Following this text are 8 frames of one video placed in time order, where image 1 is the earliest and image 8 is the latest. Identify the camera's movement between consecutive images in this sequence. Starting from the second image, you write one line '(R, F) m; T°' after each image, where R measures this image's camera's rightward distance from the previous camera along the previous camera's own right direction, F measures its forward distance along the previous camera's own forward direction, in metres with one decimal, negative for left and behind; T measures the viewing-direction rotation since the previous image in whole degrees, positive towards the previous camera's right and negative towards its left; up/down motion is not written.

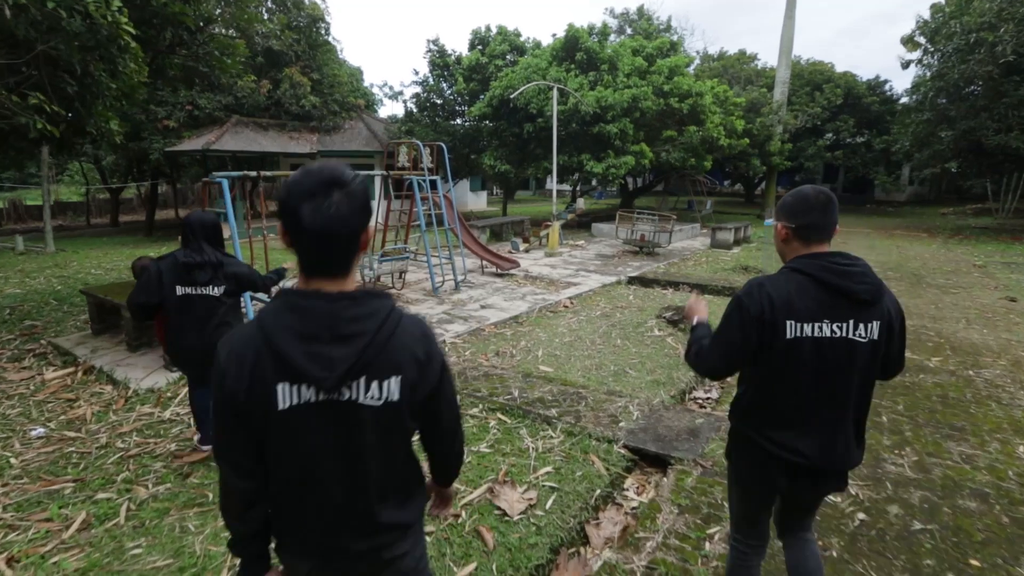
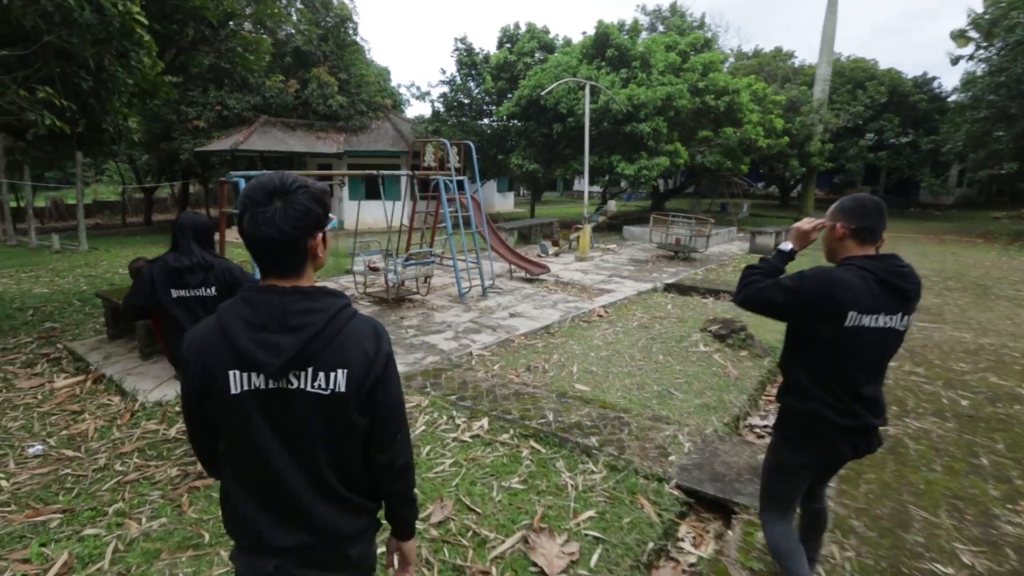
(-0.1, +0.4) m; -3°
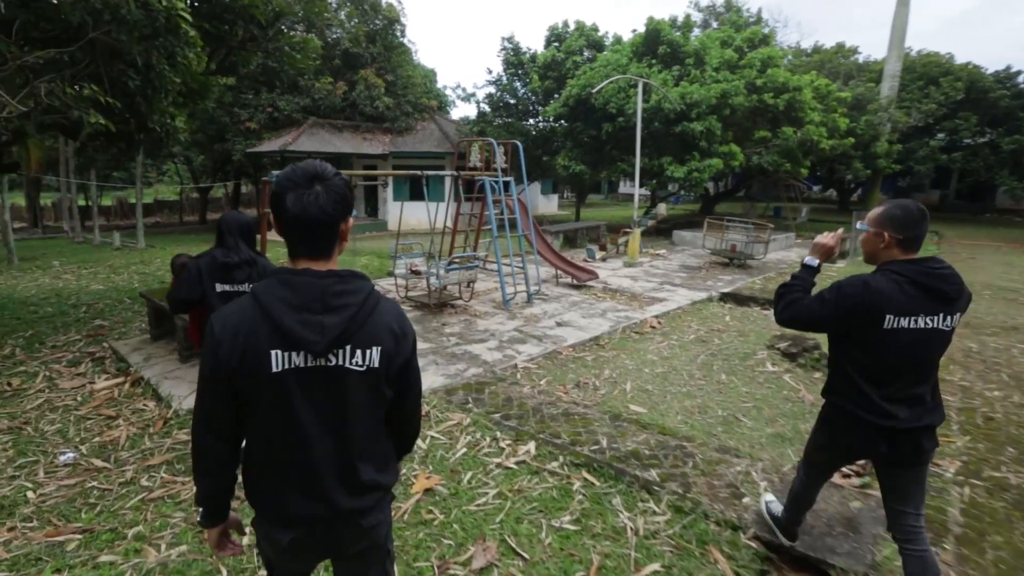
(-0.1, +0.3) m; -4°
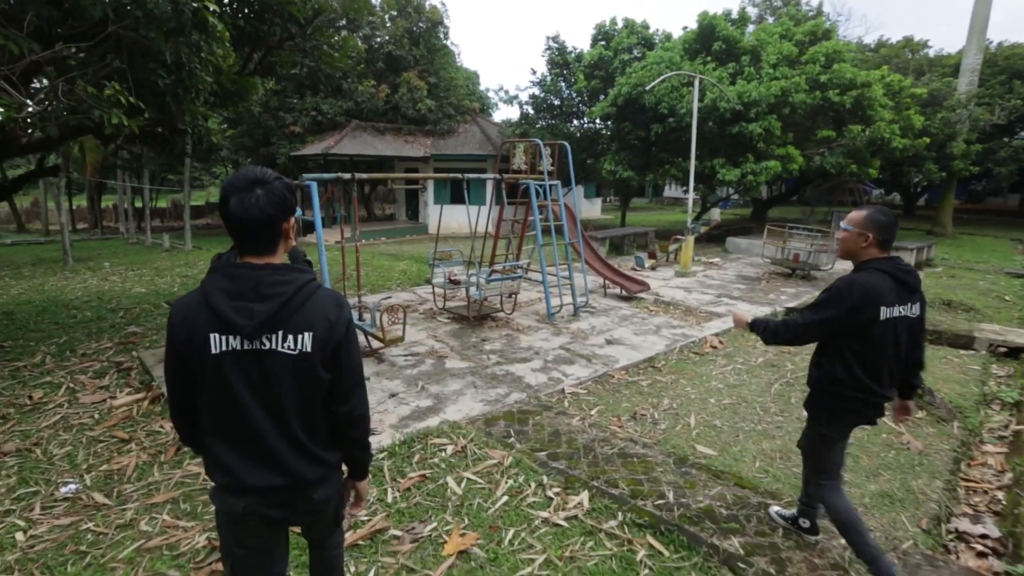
(-0.1, +0.5) m; -4°
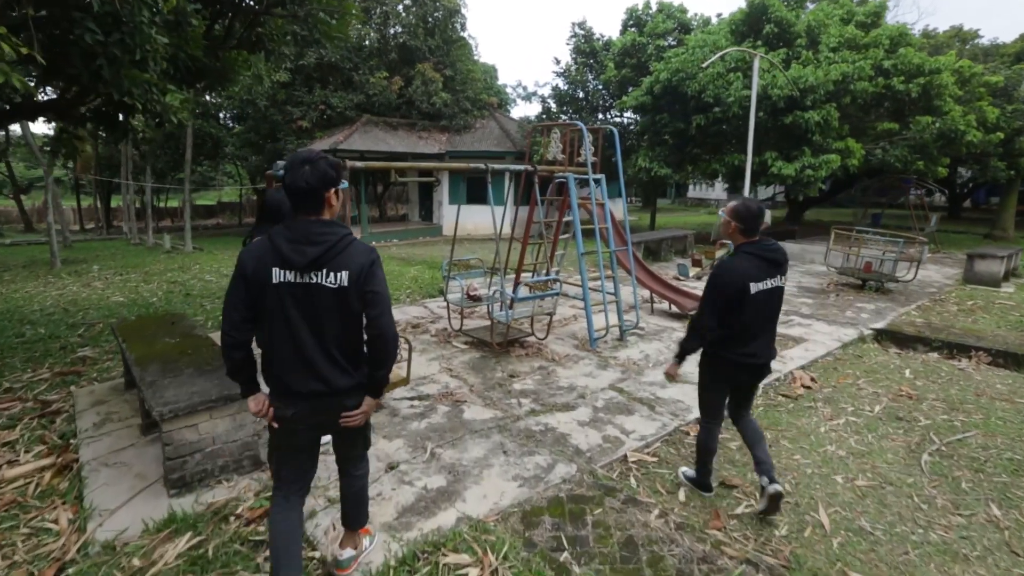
(-0.2, +1.2) m; -1°
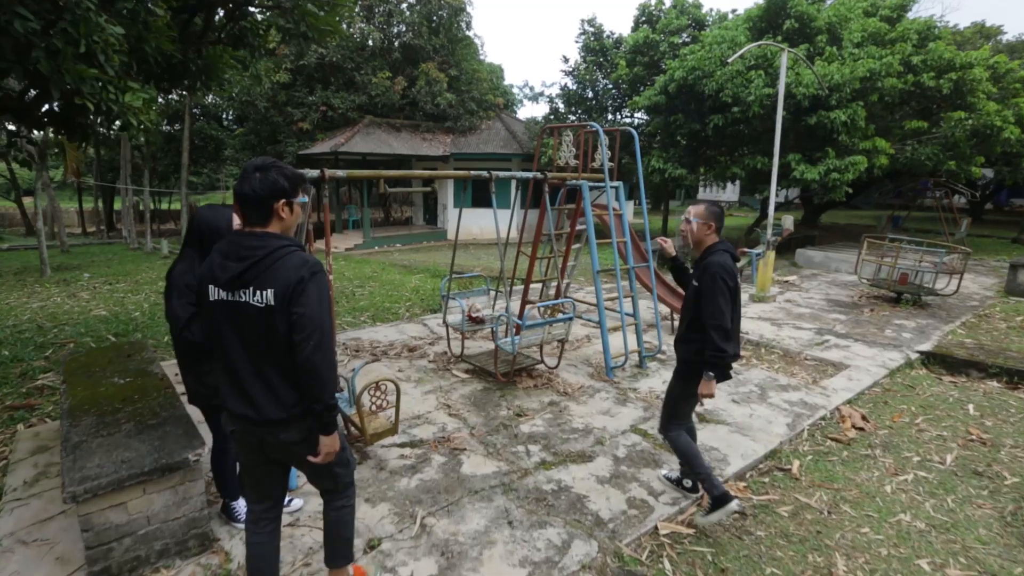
(0.0, +0.5) m; -1°
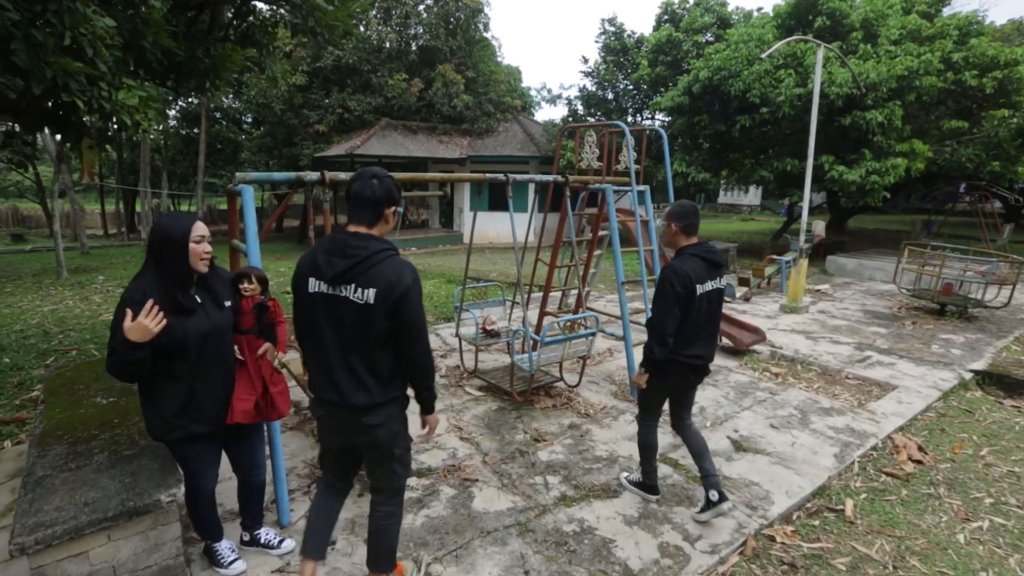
(0.0, +0.3) m; -2°
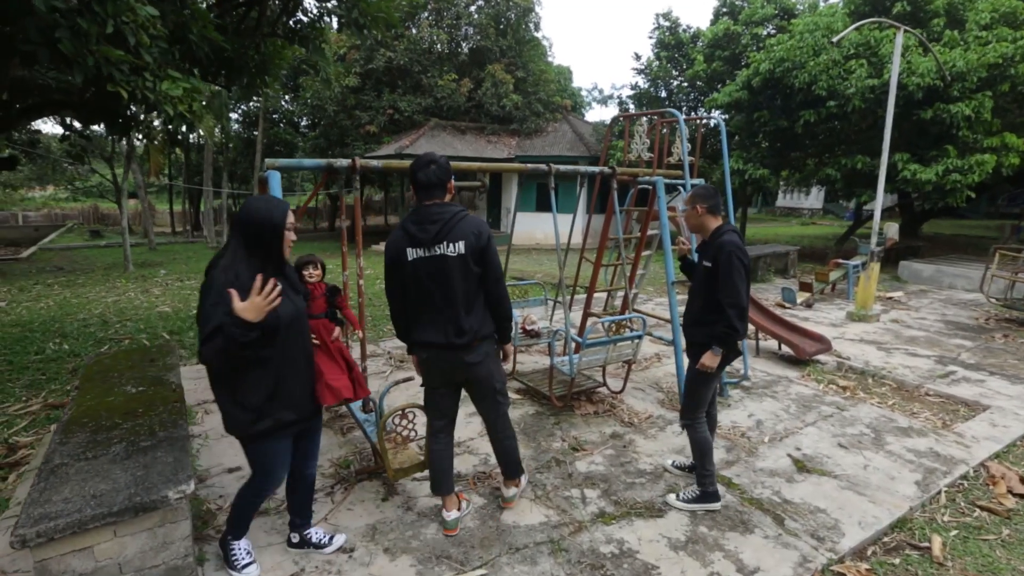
(0.0, +0.2) m; -5°
